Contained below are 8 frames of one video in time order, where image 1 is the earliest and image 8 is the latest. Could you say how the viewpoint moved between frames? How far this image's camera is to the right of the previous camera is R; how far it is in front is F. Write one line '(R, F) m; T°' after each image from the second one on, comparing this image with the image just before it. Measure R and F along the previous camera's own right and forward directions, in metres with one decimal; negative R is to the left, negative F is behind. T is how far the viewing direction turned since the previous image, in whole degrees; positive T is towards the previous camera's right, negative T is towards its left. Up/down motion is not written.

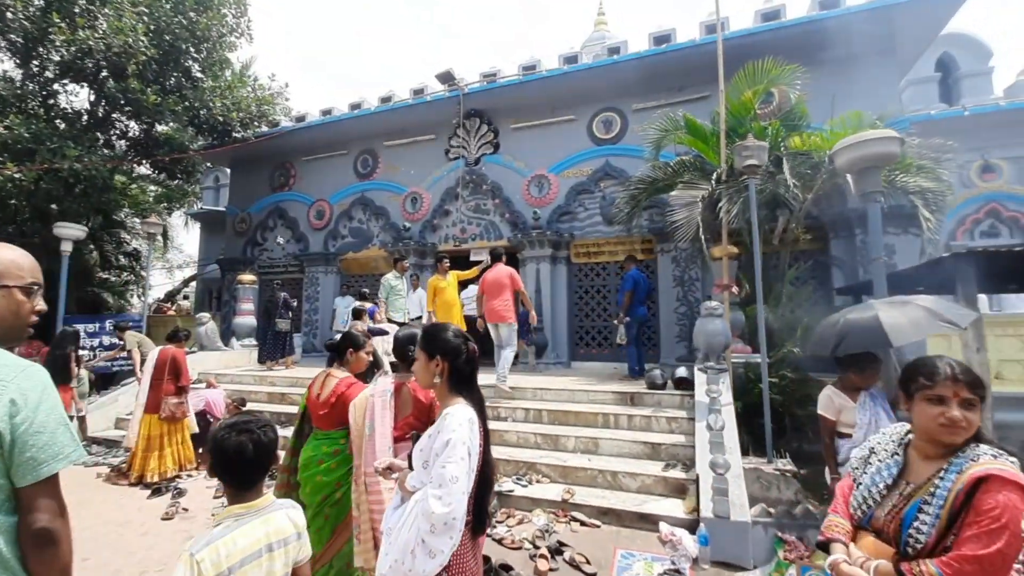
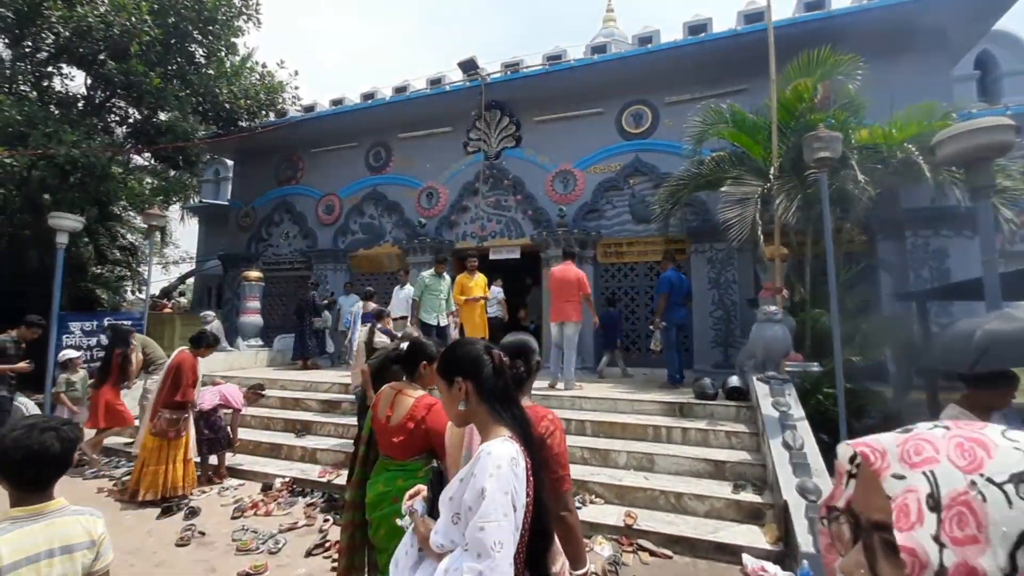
(-0.6, +0.5) m; +1°
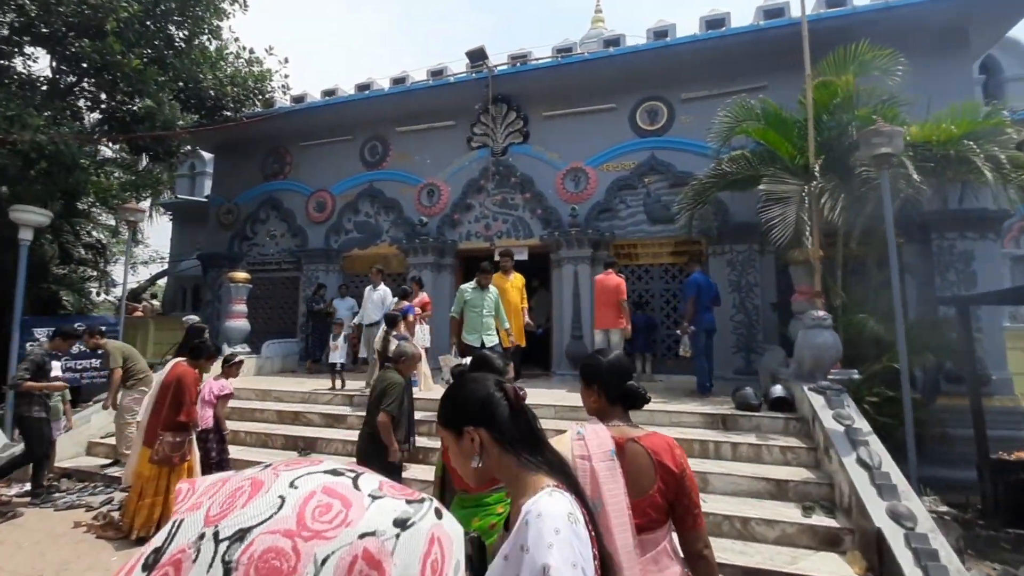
(-0.7, +0.5) m; +3°
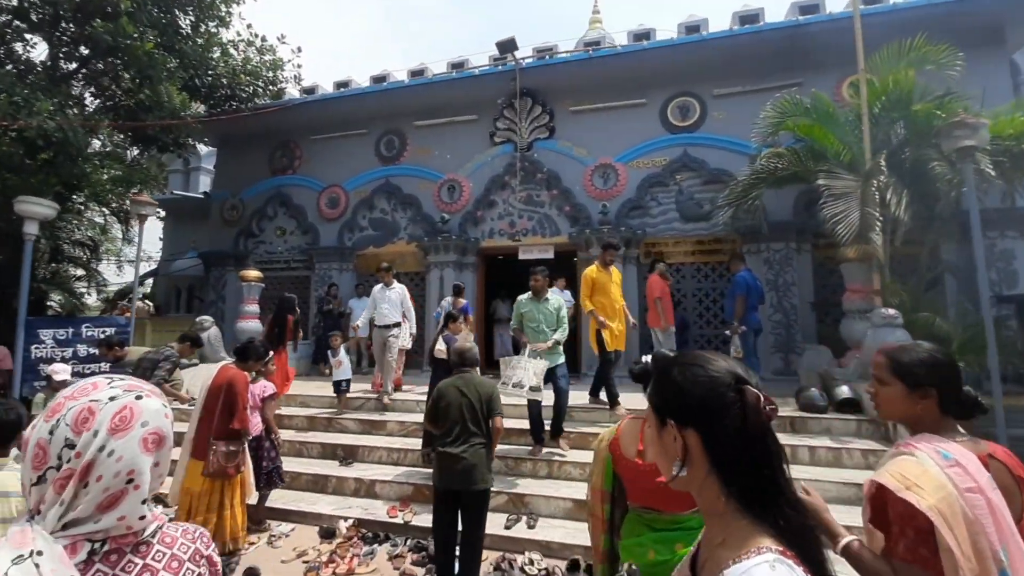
(-0.9, +0.3) m; +2°
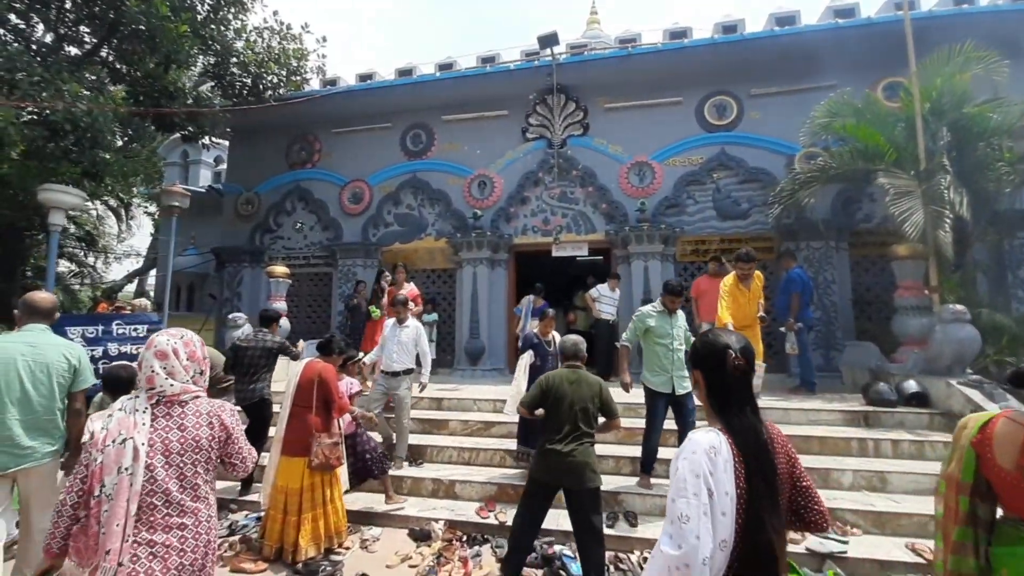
(-1.2, +0.1) m; +3°
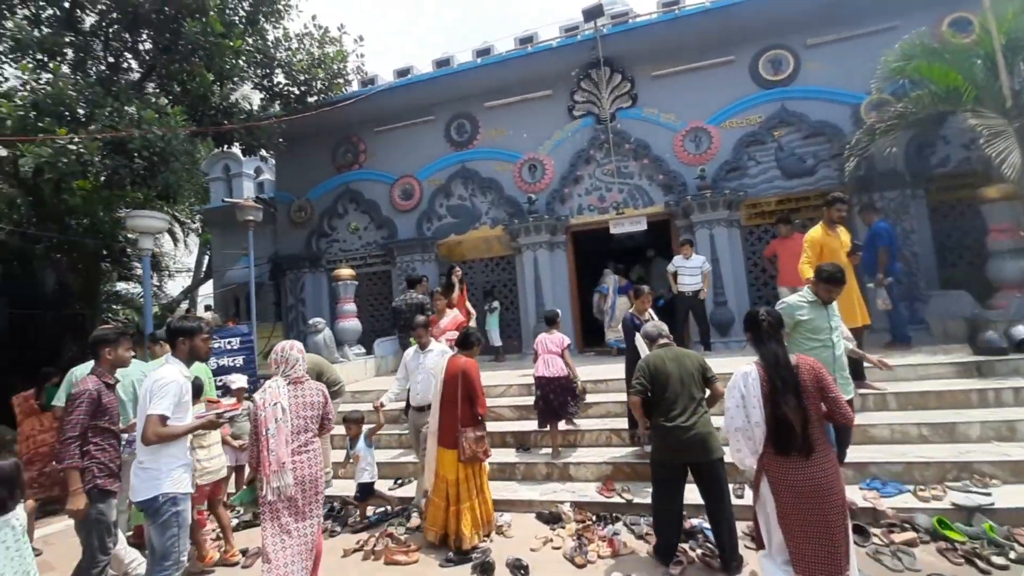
(-0.8, 0.0) m; -3°
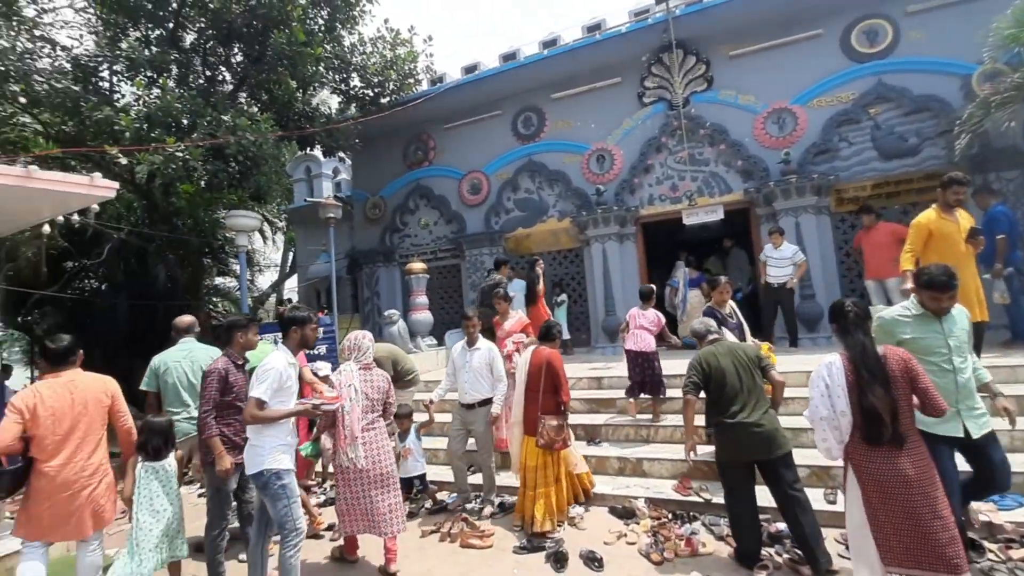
(-0.1, 0.0) m; -8°
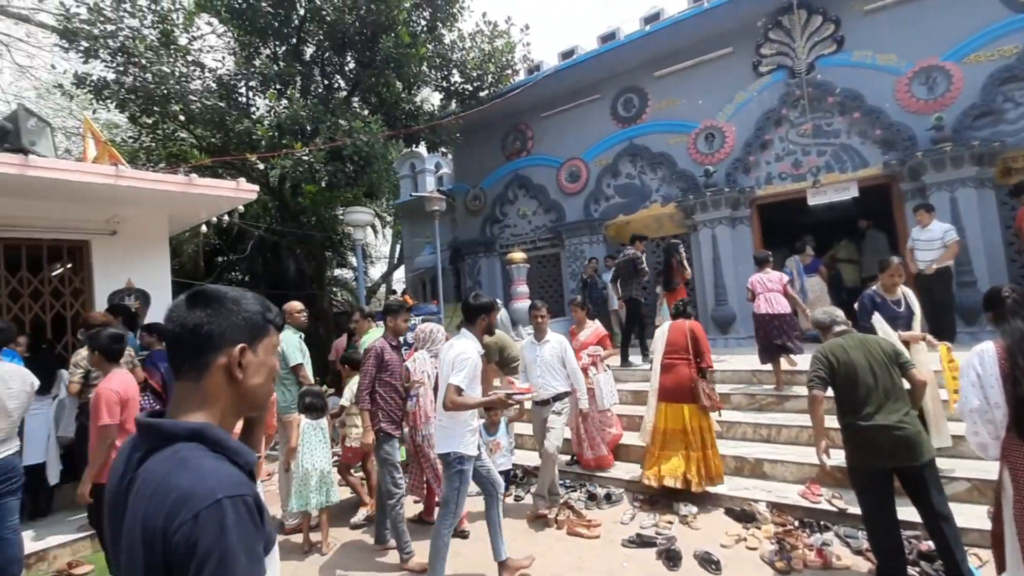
(-0.1, 0.0) m; -11°
